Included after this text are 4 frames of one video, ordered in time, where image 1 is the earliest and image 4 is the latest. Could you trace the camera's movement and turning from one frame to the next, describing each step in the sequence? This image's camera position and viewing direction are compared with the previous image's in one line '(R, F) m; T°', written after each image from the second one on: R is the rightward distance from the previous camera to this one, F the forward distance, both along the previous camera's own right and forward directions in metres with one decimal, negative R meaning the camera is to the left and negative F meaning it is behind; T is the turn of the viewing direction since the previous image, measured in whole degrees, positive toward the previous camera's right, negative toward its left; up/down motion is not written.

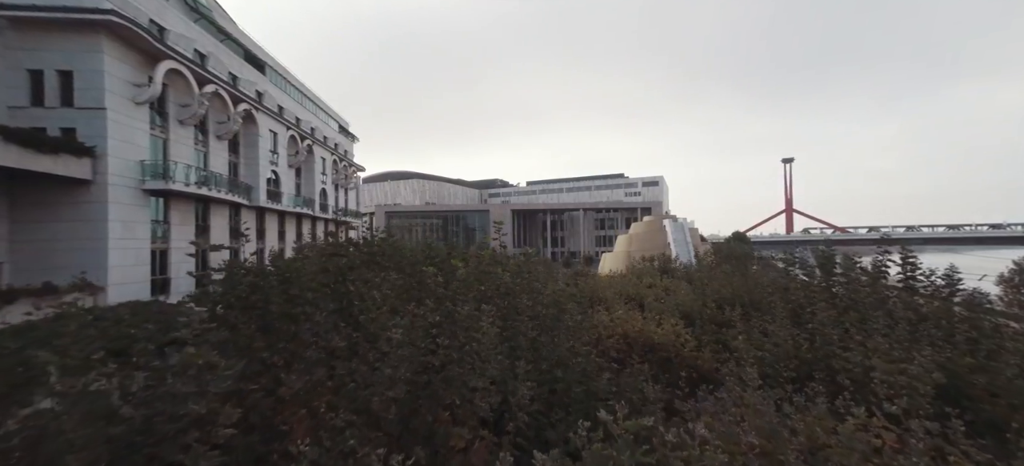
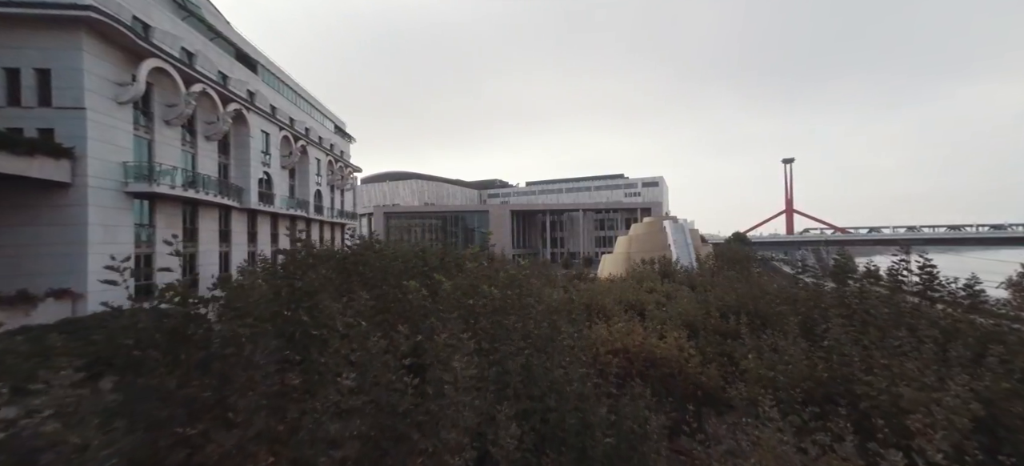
(+0.1, +0.5) m; 0°
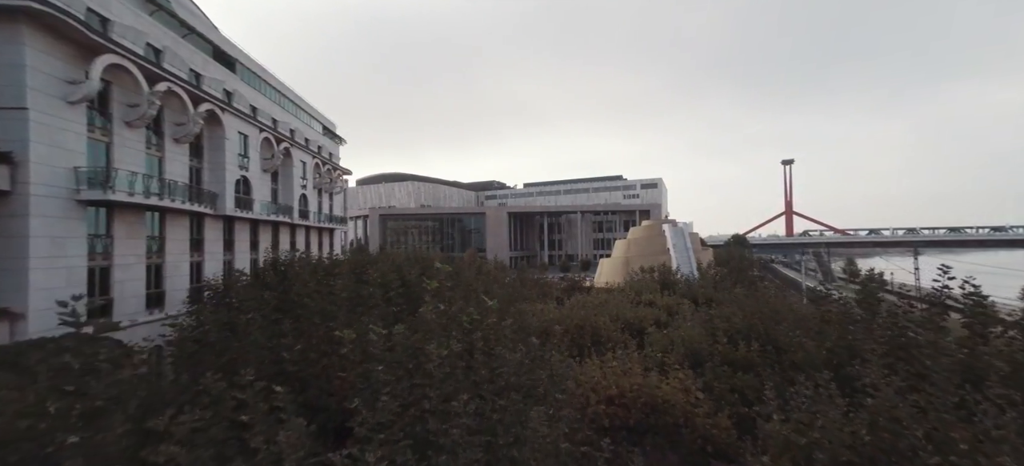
(+0.3, +1.2) m; 0°
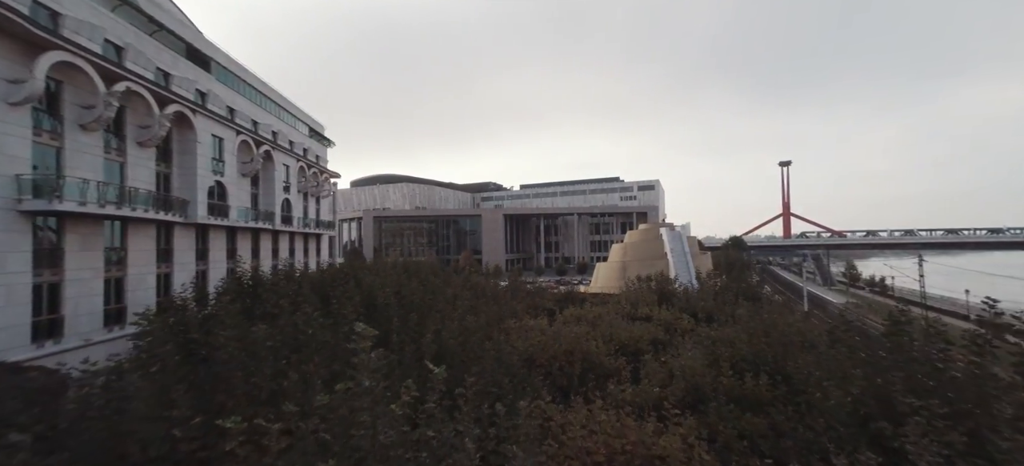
(+0.3, +1.1) m; 0°
